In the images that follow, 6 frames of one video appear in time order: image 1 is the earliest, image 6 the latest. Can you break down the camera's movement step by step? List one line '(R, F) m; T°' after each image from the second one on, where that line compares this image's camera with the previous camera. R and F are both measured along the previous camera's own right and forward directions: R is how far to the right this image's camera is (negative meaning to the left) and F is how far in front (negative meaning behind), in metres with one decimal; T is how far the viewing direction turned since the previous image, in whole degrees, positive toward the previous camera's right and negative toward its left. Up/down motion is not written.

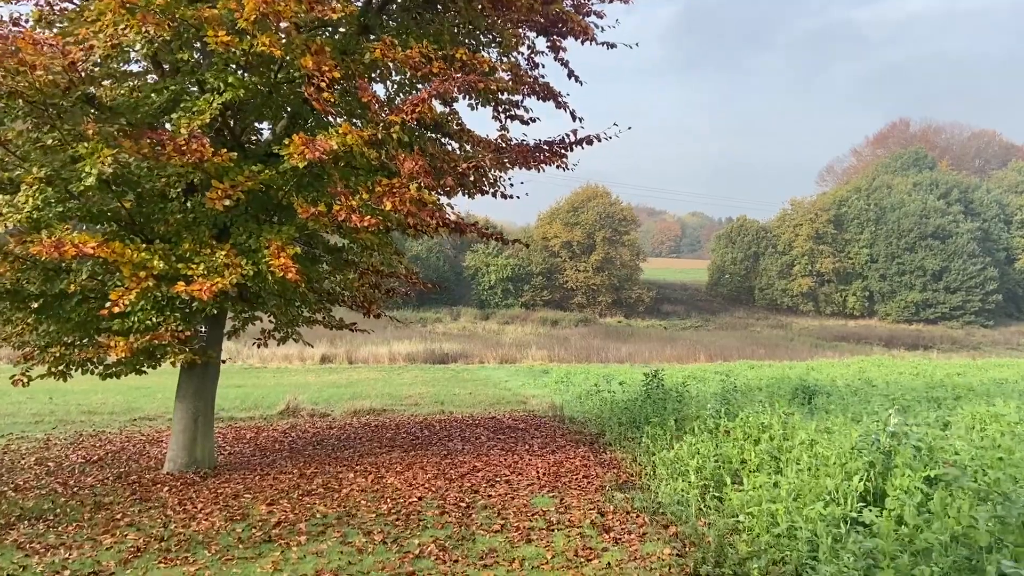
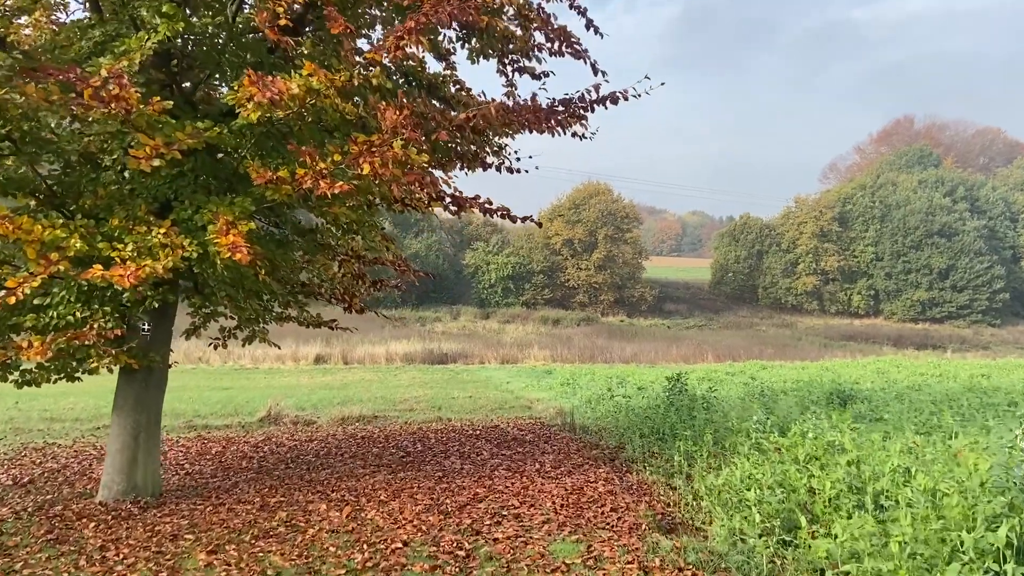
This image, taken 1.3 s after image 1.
(-0.1, +1.3) m; 0°
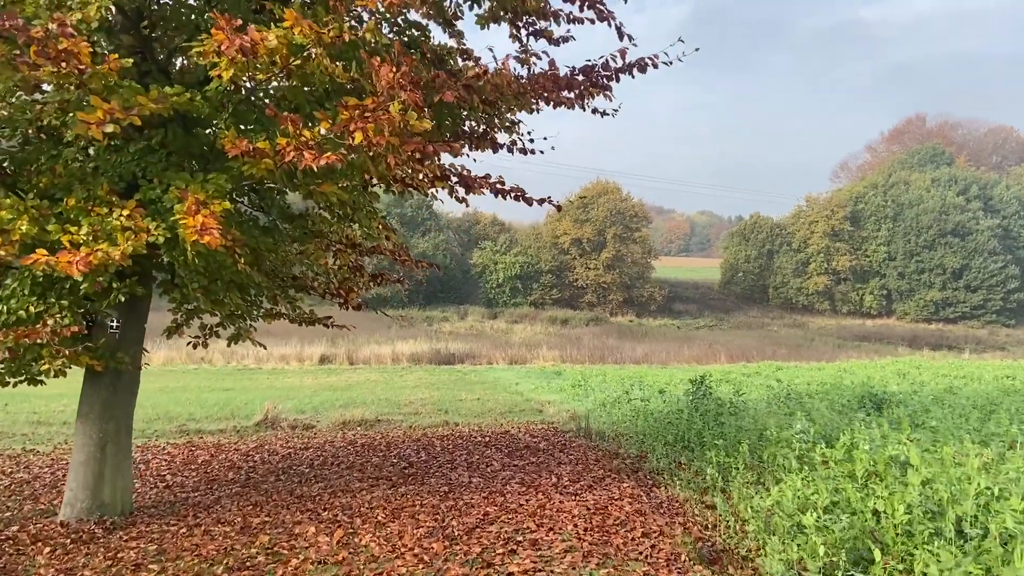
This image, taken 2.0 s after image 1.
(-0.1, +0.7) m; -1°
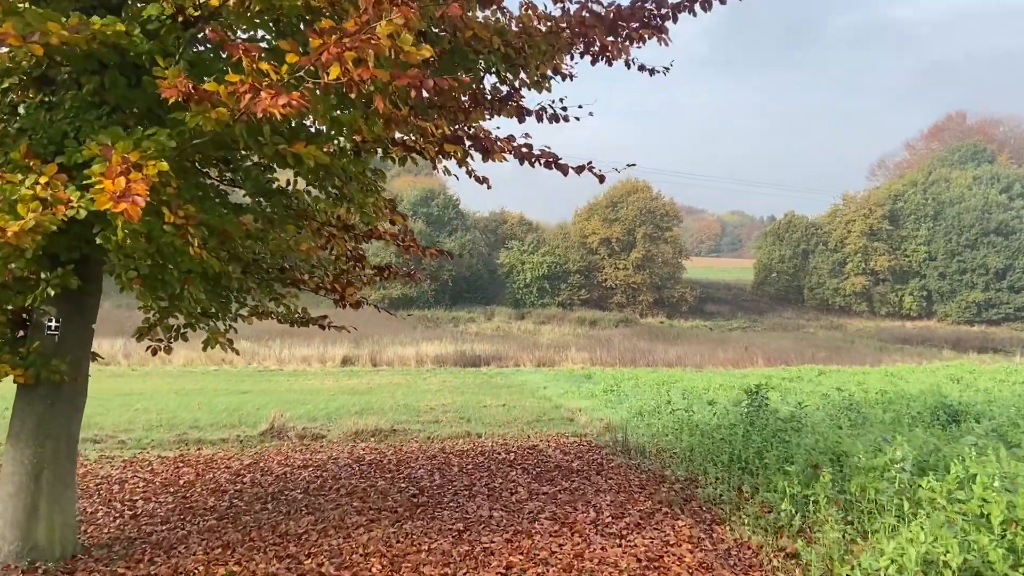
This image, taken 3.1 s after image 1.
(0.0, +1.1) m; -2°
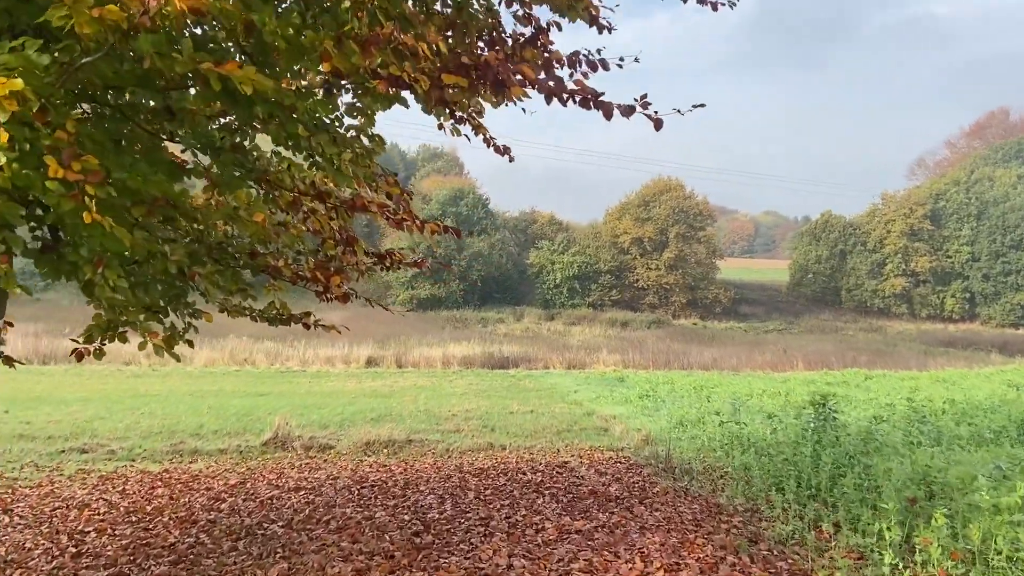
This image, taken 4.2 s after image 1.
(0.0, +1.1) m; -2°
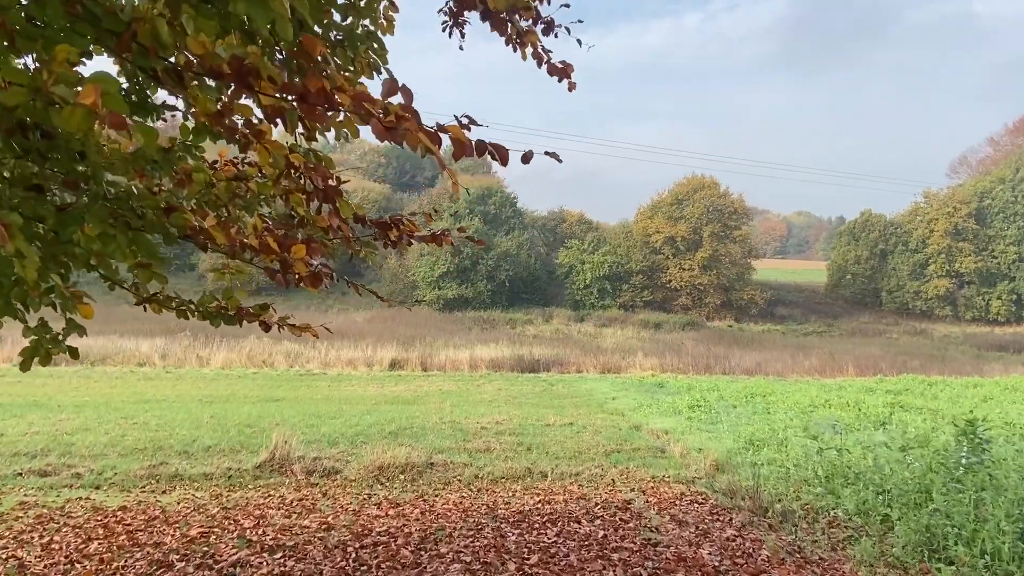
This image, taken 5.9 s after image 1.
(-0.2, +1.7) m; -2°
